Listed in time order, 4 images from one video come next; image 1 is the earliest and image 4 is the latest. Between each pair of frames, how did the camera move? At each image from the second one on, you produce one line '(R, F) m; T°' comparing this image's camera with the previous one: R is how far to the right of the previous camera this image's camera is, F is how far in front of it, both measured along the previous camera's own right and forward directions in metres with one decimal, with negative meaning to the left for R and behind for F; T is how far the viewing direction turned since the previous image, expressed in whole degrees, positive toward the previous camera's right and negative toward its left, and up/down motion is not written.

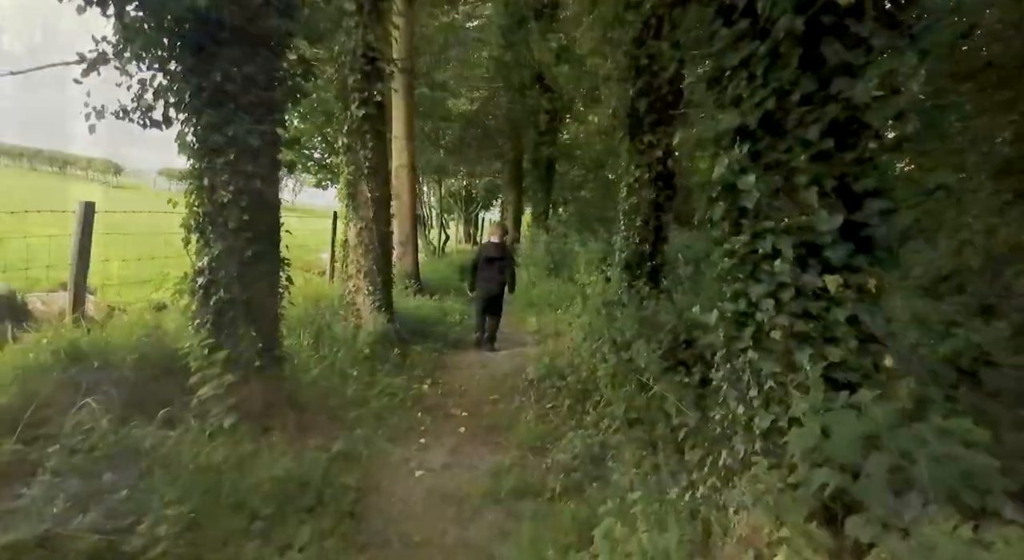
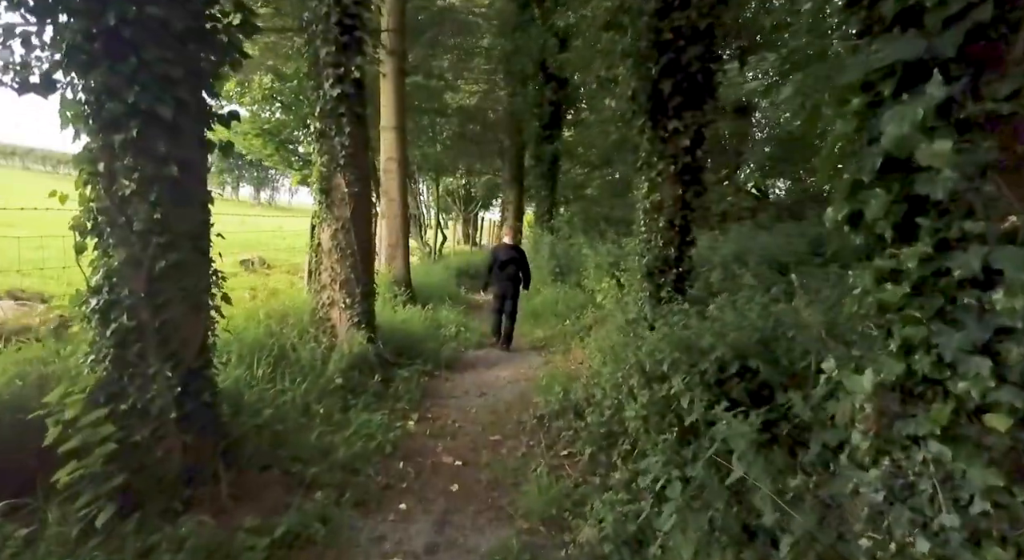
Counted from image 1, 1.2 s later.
(0.0, +1.2) m; 0°
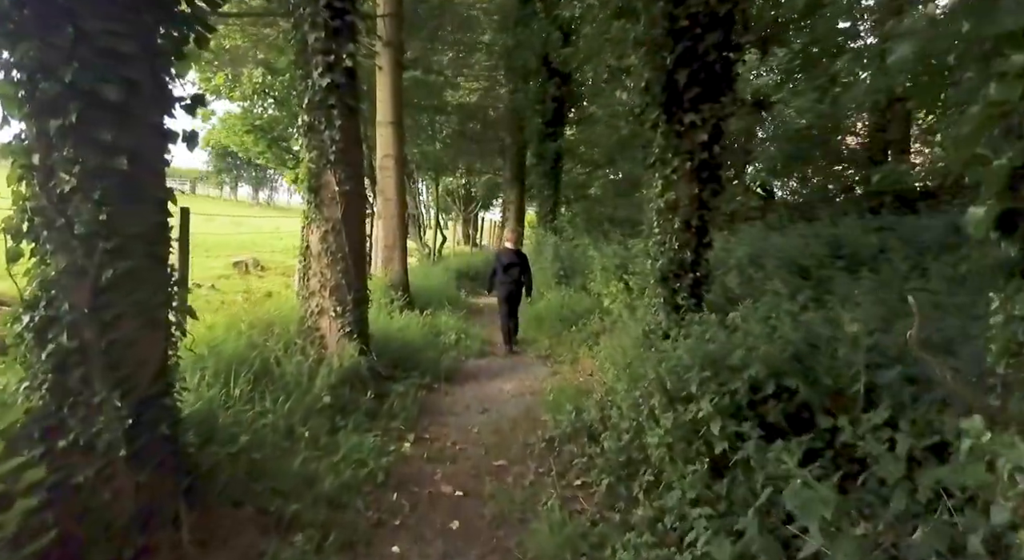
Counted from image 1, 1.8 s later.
(-0.1, +0.5) m; 0°
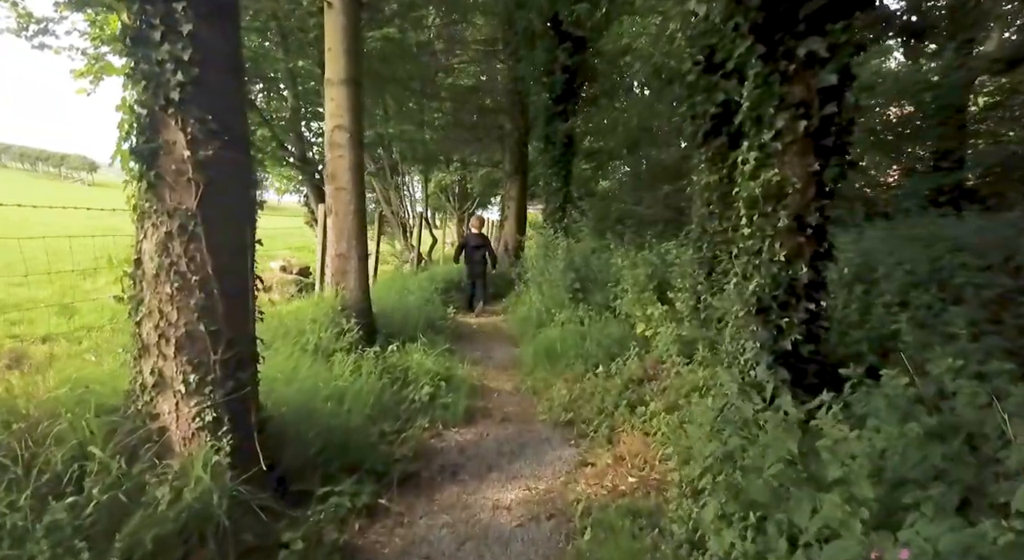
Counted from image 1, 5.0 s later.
(0.0, +2.7) m; 0°
